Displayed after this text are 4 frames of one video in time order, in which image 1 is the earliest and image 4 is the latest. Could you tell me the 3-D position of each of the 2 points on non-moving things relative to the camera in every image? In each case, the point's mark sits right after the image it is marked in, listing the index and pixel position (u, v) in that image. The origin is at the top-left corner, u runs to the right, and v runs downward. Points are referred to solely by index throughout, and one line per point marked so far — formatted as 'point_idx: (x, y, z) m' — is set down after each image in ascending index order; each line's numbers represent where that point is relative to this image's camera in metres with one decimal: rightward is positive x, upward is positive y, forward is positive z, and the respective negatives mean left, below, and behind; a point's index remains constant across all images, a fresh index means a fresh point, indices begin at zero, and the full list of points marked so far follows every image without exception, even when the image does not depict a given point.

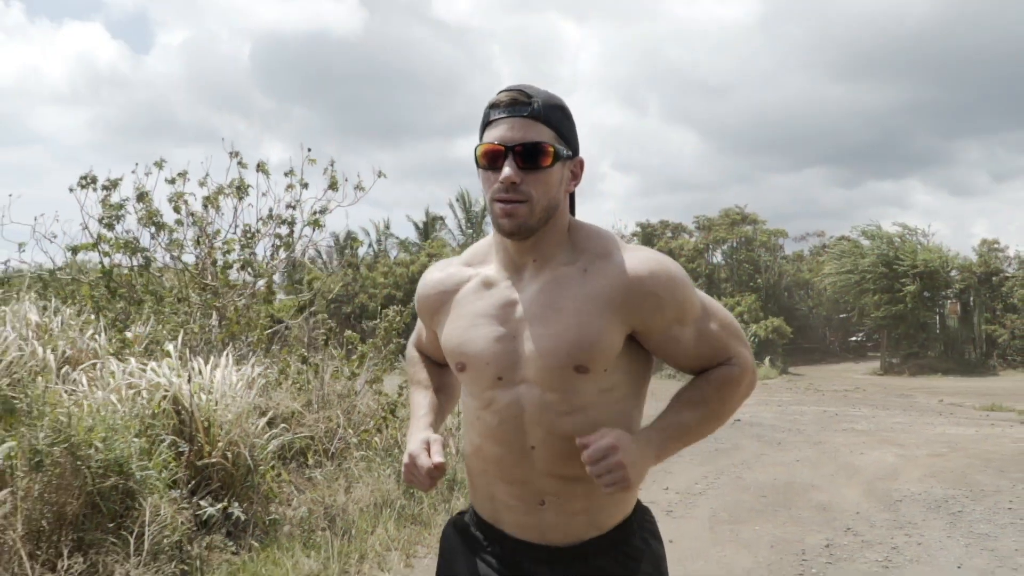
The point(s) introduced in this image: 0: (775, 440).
0: (+3.2, -1.8, +9.4) m
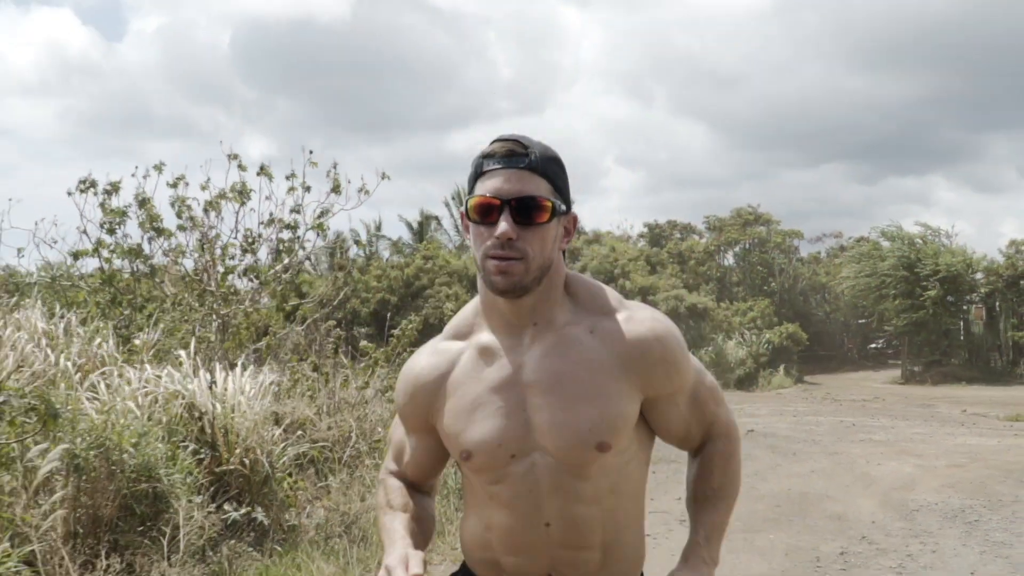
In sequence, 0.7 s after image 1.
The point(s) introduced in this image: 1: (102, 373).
0: (+3.4, -1.9, +9.3) m
1: (-2.3, -0.5, +4.5) m
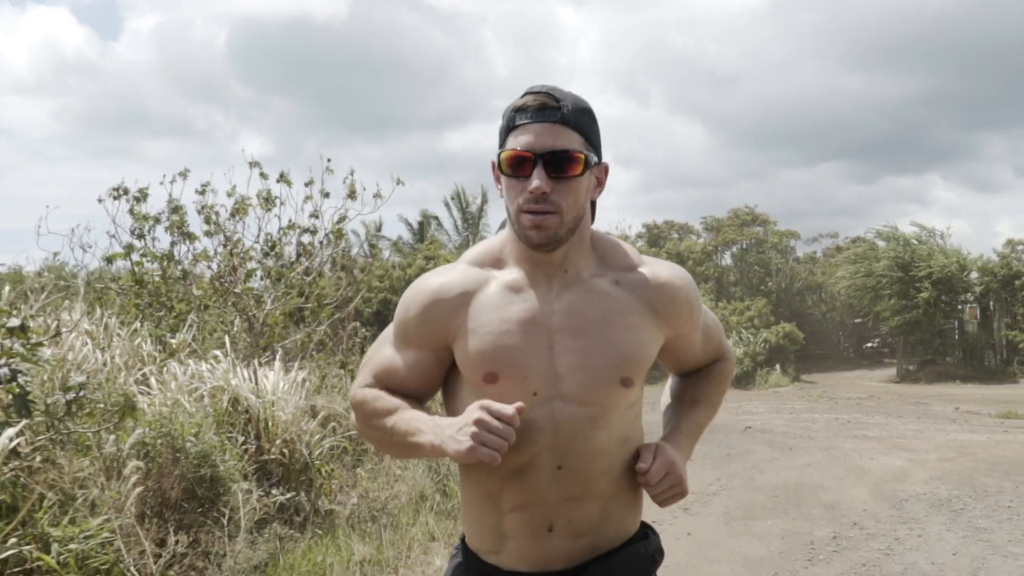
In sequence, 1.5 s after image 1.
0: (+3.4, -1.9, +9.7) m
1: (-2.2, -0.5, +4.8) m
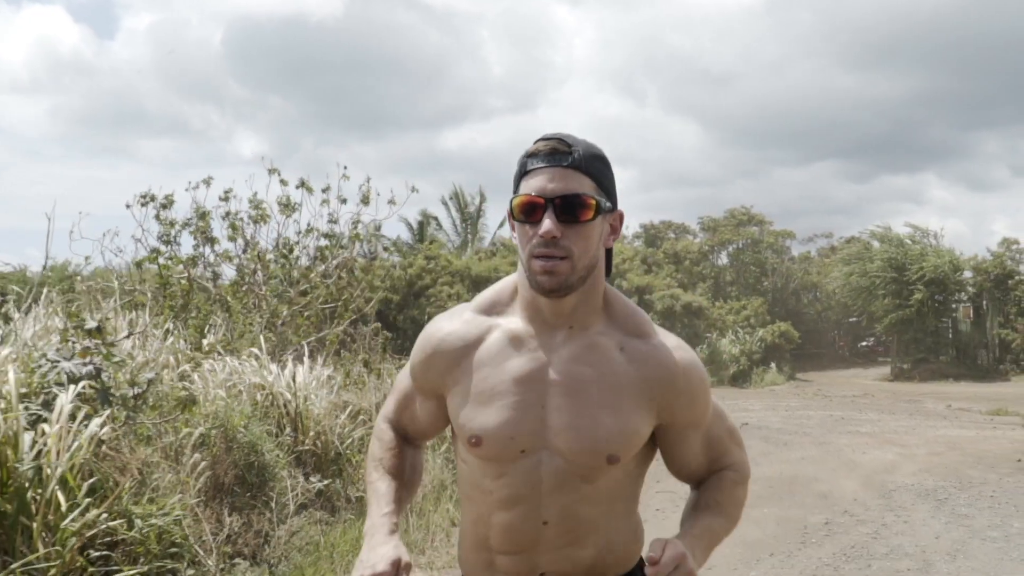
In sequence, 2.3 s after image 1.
0: (+3.5, -2.0, +10.1) m
1: (-2.1, -0.5, +5.1) m
